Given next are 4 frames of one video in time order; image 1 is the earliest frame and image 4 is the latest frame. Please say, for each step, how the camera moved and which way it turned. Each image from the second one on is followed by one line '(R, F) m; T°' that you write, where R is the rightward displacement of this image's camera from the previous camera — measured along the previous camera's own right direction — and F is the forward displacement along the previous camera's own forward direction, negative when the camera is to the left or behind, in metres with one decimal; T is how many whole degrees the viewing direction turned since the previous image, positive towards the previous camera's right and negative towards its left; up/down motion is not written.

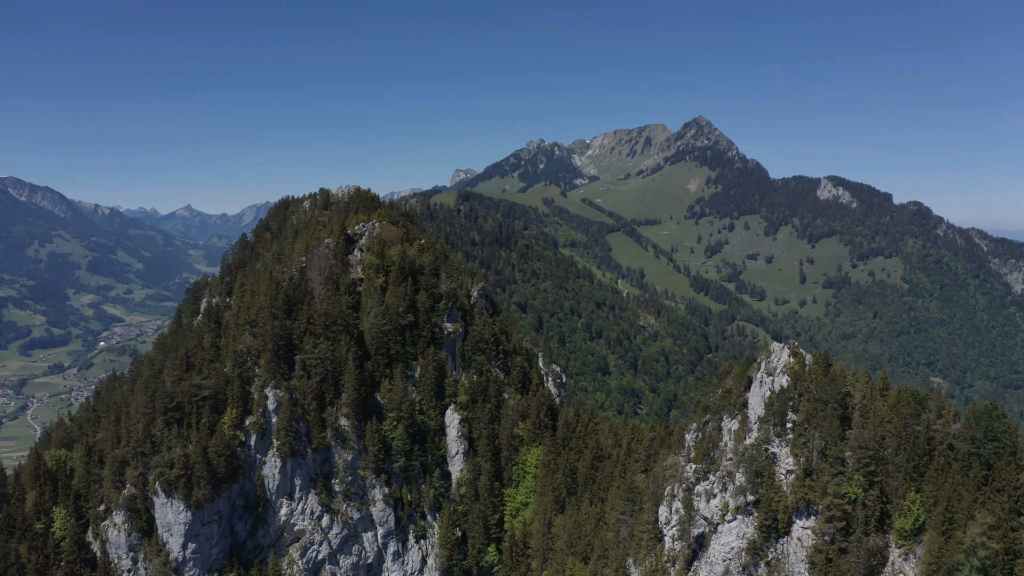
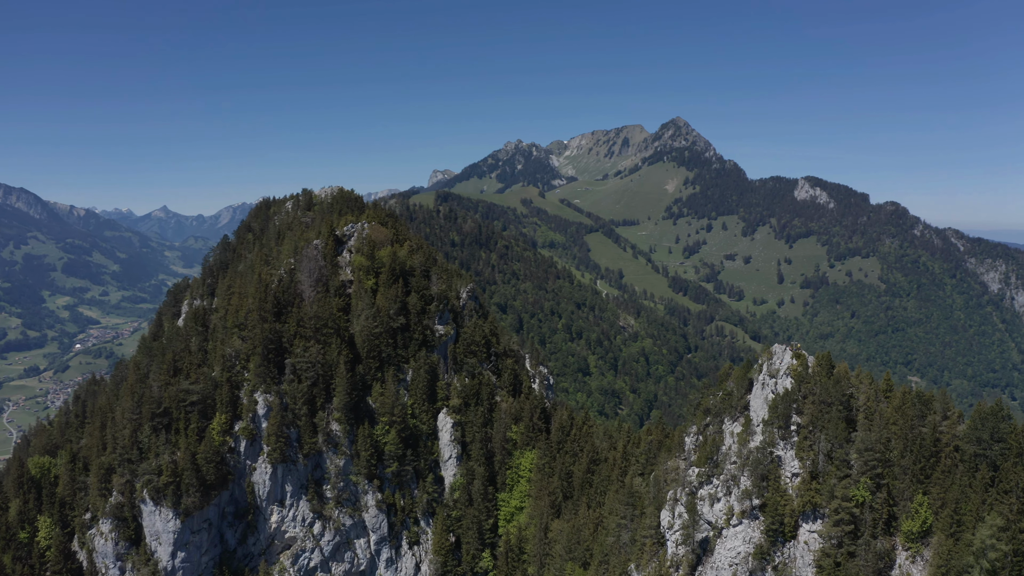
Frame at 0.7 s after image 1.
(-1.5, +1.3) m; +1°
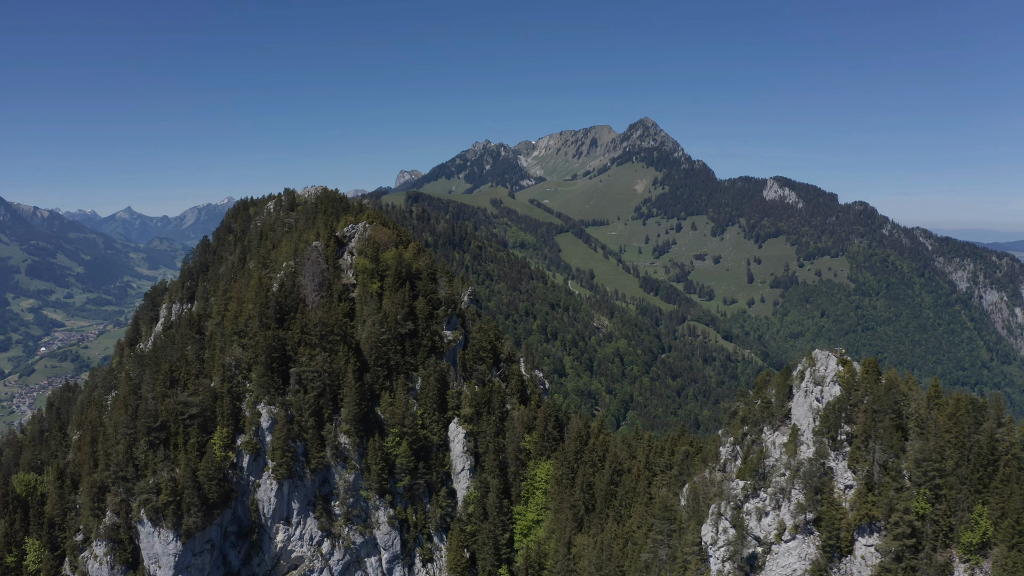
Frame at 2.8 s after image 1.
(-5.3, +4.0) m; +2°
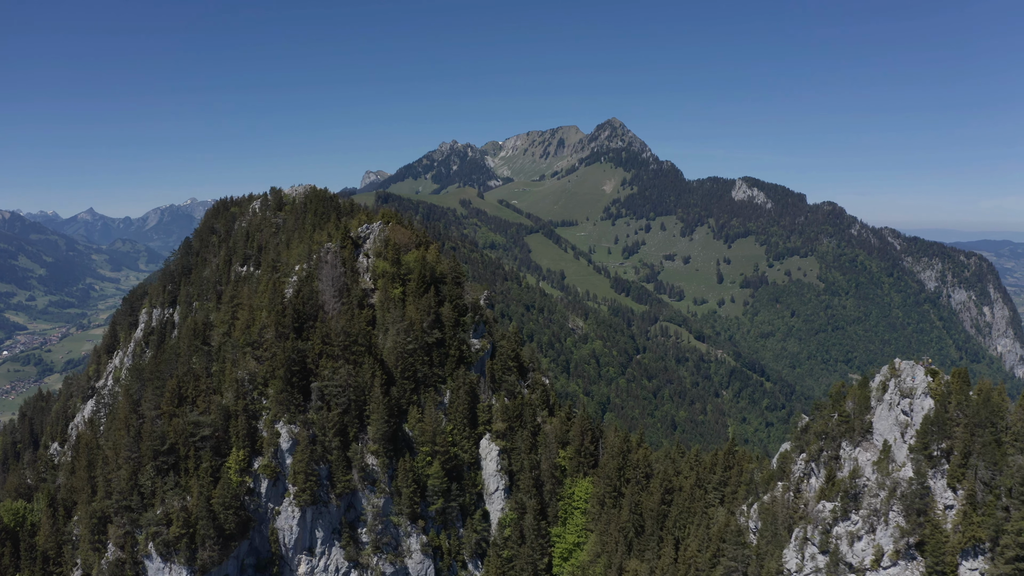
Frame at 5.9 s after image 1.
(-8.0, +6.4) m; +2°
